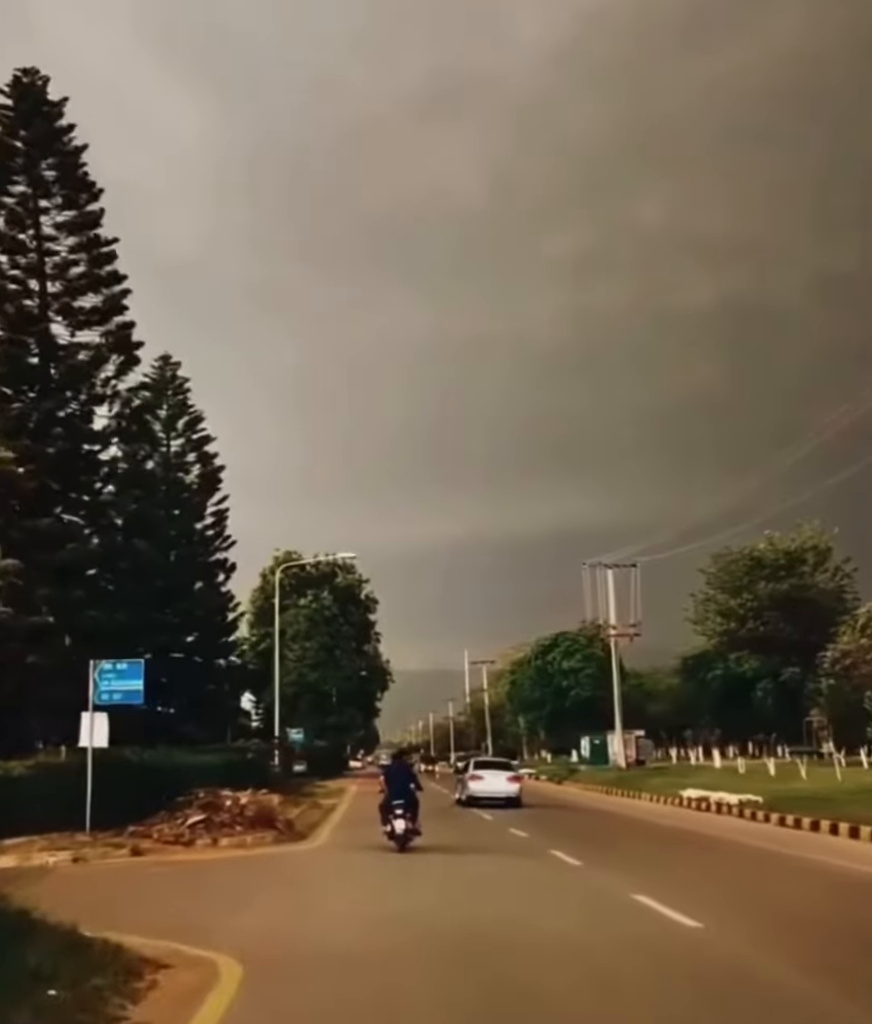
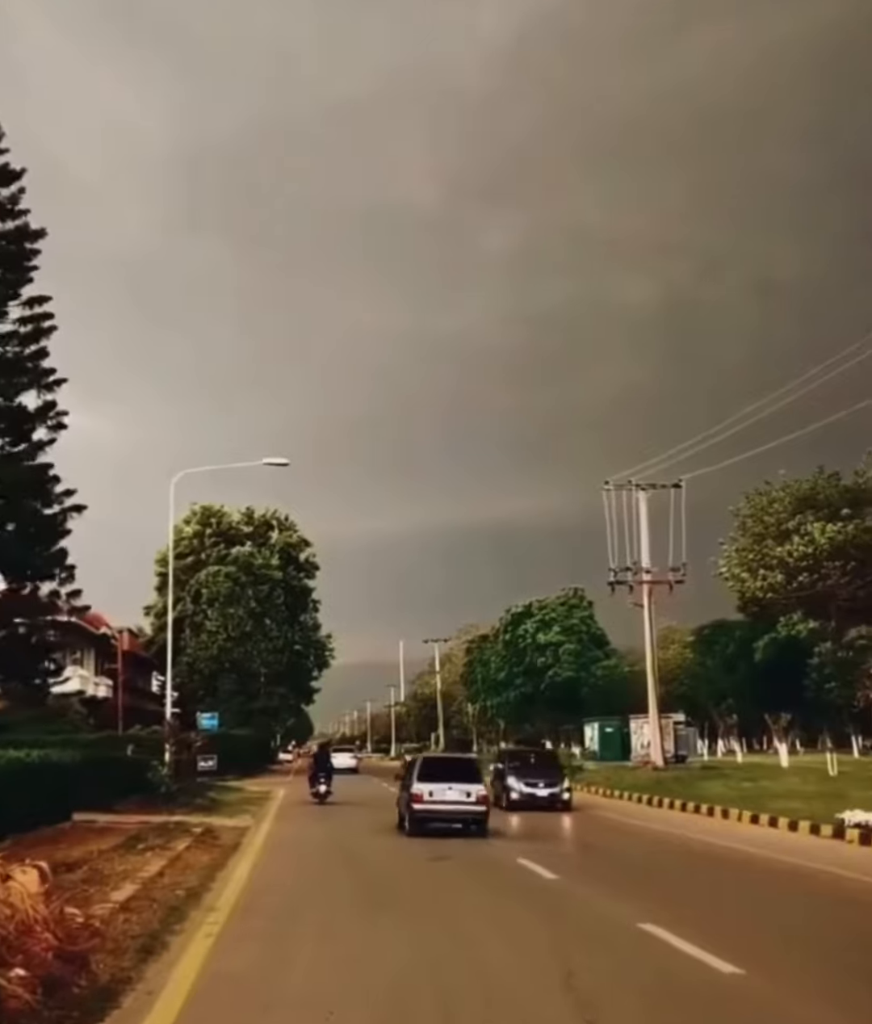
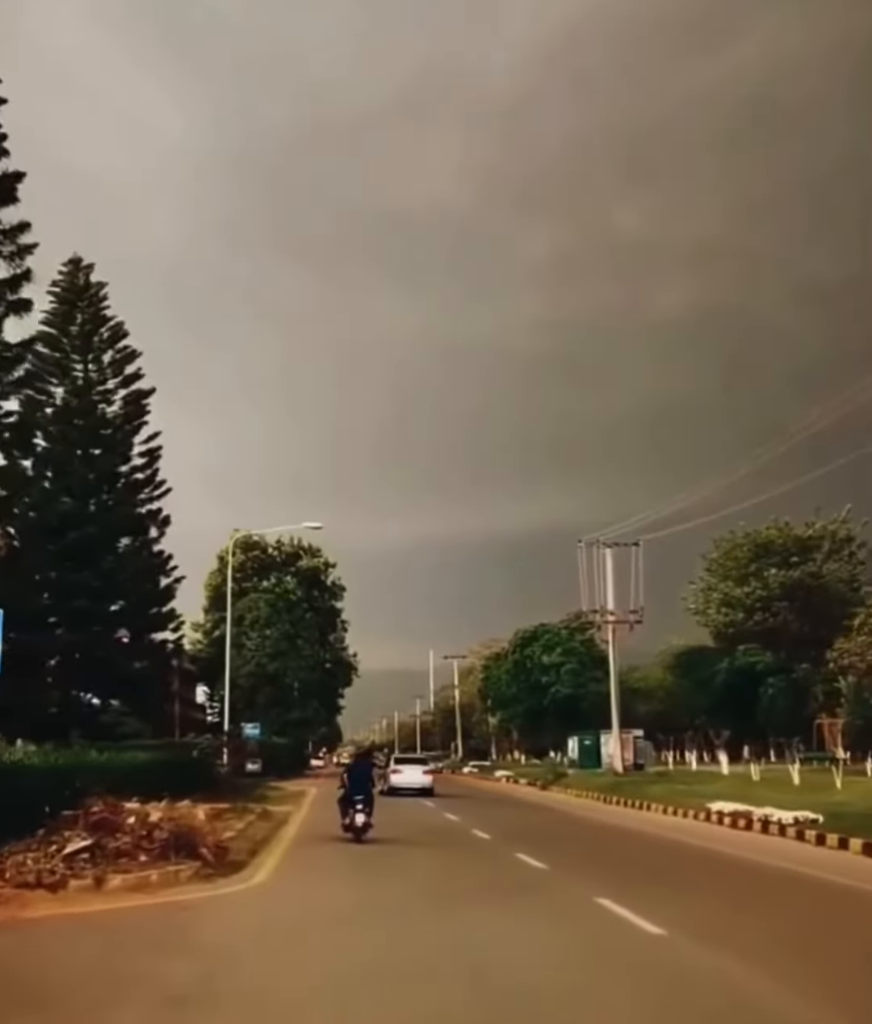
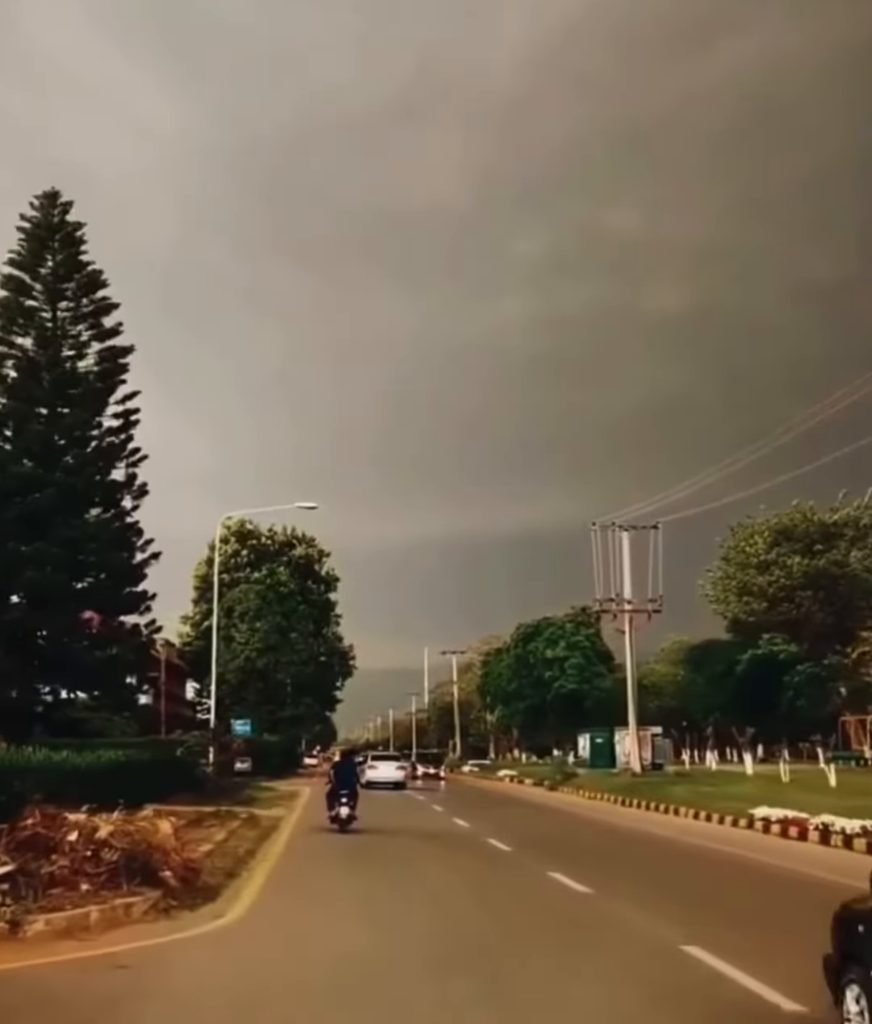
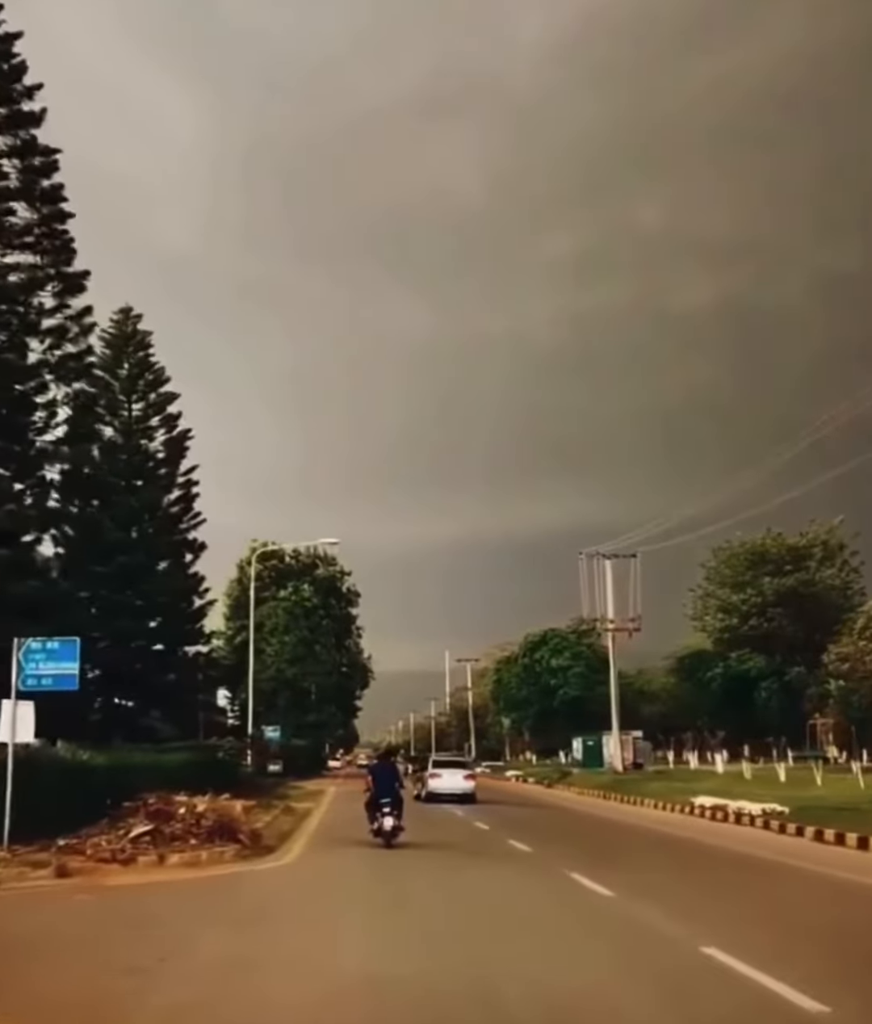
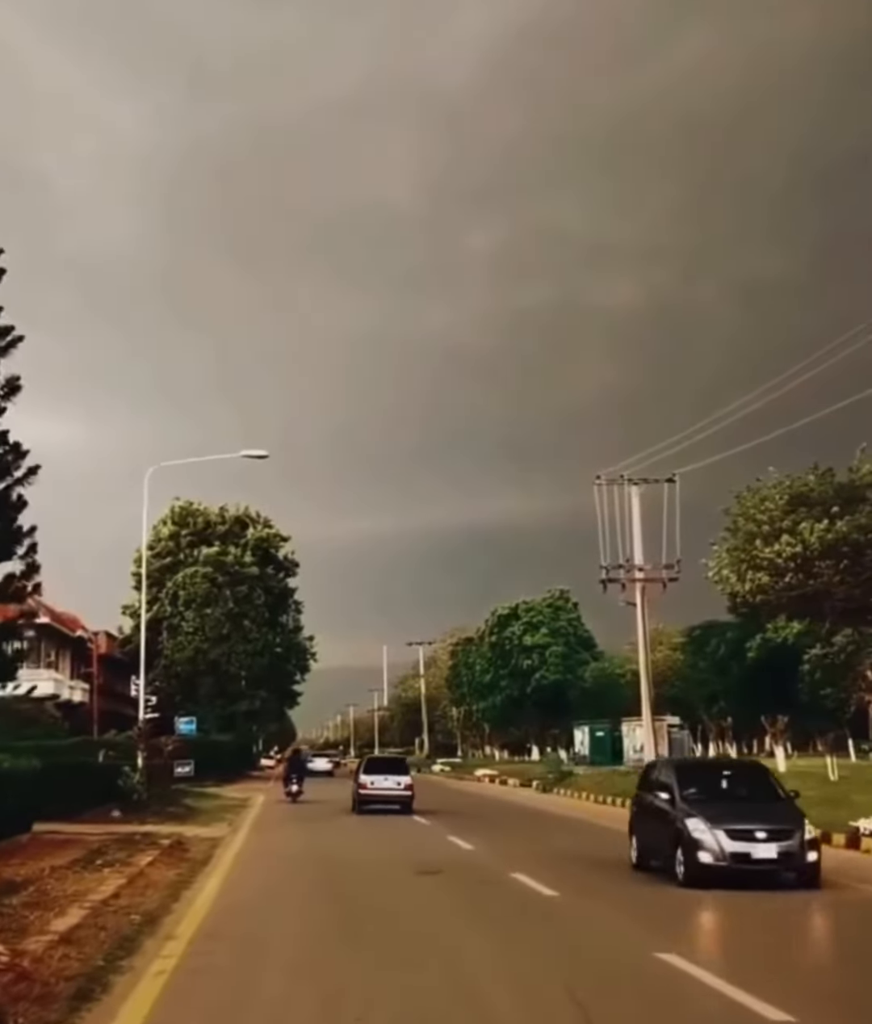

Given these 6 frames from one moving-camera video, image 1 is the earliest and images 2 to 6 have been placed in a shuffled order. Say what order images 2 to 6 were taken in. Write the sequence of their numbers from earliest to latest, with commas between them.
5, 3, 4, 2, 6
